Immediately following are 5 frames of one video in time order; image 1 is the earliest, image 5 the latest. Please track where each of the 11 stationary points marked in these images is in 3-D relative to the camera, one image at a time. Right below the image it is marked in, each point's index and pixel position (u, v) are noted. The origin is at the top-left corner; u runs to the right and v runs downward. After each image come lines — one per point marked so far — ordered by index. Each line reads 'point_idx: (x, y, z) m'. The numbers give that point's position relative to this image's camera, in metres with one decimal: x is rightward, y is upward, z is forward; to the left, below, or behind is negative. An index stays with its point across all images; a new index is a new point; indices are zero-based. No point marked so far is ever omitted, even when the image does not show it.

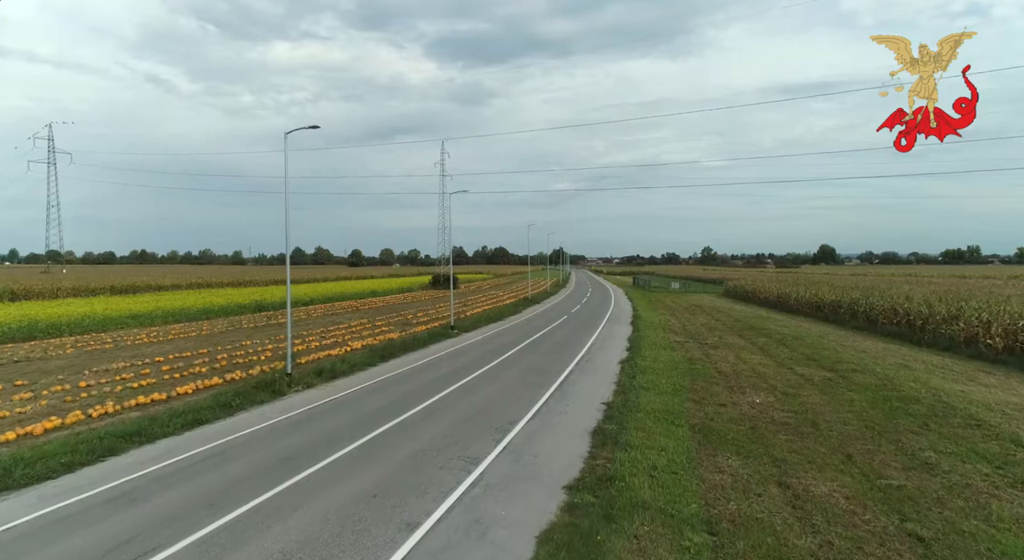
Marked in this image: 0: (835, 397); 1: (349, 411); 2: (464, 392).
0: (+7.8, -2.8, +14.4) m
1: (-3.6, -2.9, +13.2) m
2: (-1.2, -2.9, +15.5) m
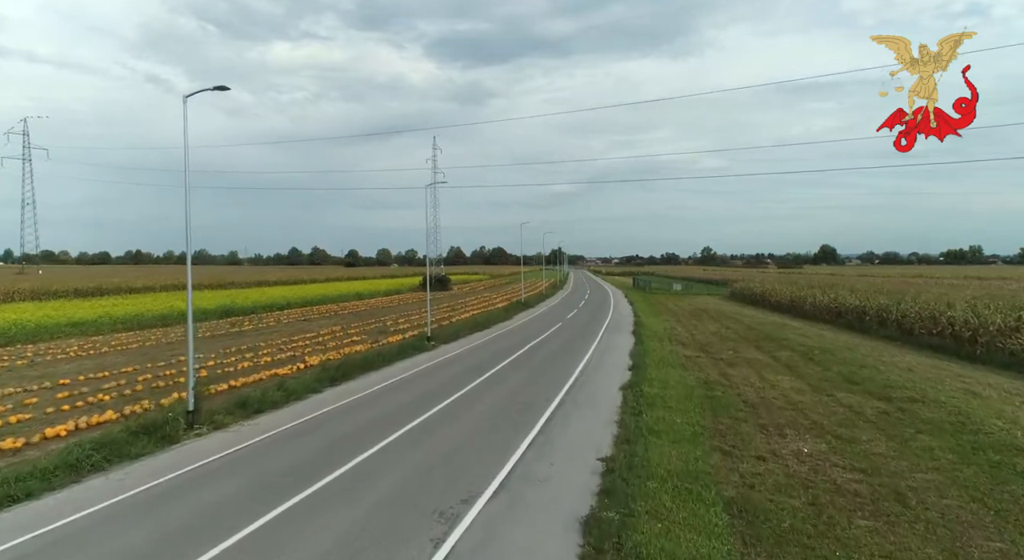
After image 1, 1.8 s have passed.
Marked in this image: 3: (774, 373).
0: (+7.2, -3.0, +10.9) m
1: (-4.2, -3.1, +9.7) m
2: (-1.8, -3.1, +12.1) m
3: (+8.2, -2.9, +18.7) m
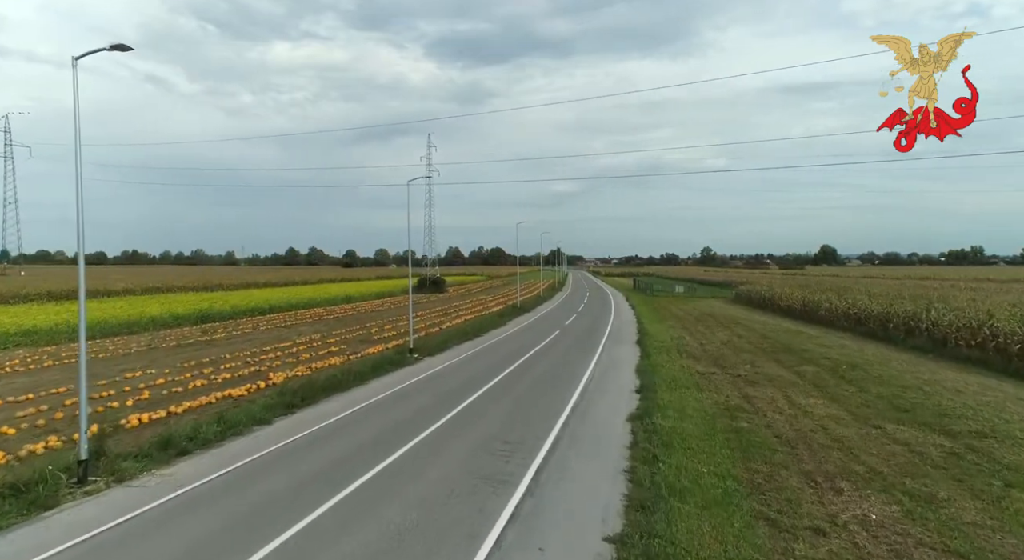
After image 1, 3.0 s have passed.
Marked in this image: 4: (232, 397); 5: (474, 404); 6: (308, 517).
0: (+6.9, -3.2, +8.5) m
1: (-4.5, -3.3, +7.2) m
2: (-2.1, -3.3, +9.6) m
3: (+7.9, -3.1, +16.2) m
4: (-7.3, -3.0, +15.5) m
5: (-0.9, -3.2, +15.3) m
6: (-2.9, -3.3, +8.4) m
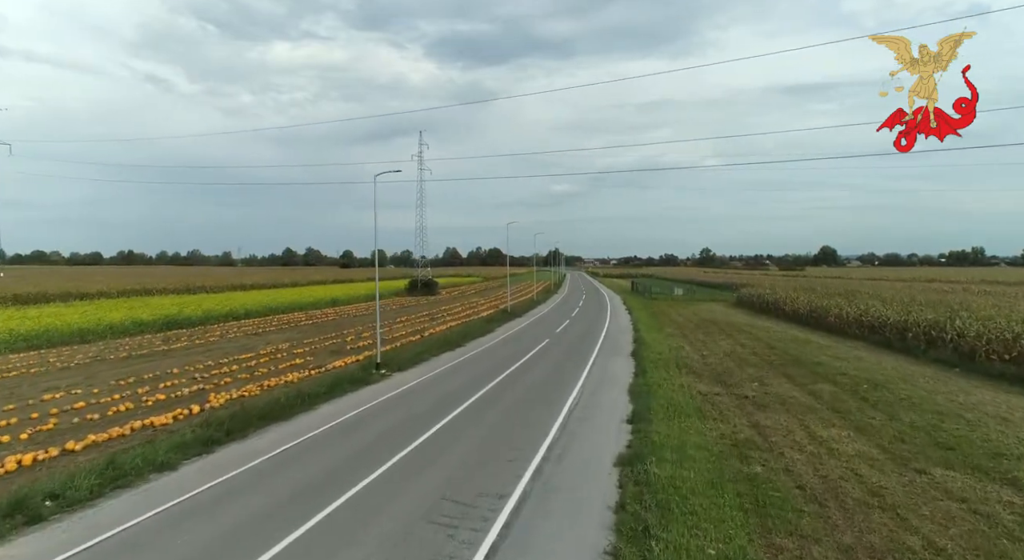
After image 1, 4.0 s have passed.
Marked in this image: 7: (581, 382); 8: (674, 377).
0: (+6.3, -3.4, +6.1) m
1: (-5.1, -3.5, +4.9) m
2: (-2.7, -3.5, +7.2) m
3: (+7.2, -3.4, +13.8) m
4: (-7.9, -3.2, +13.1) m
5: (-1.6, -3.4, +12.9) m
6: (-3.6, -3.5, +6.0) m
7: (+2.2, -3.2, +18.8) m
8: (+5.2, -3.1, +19.0) m
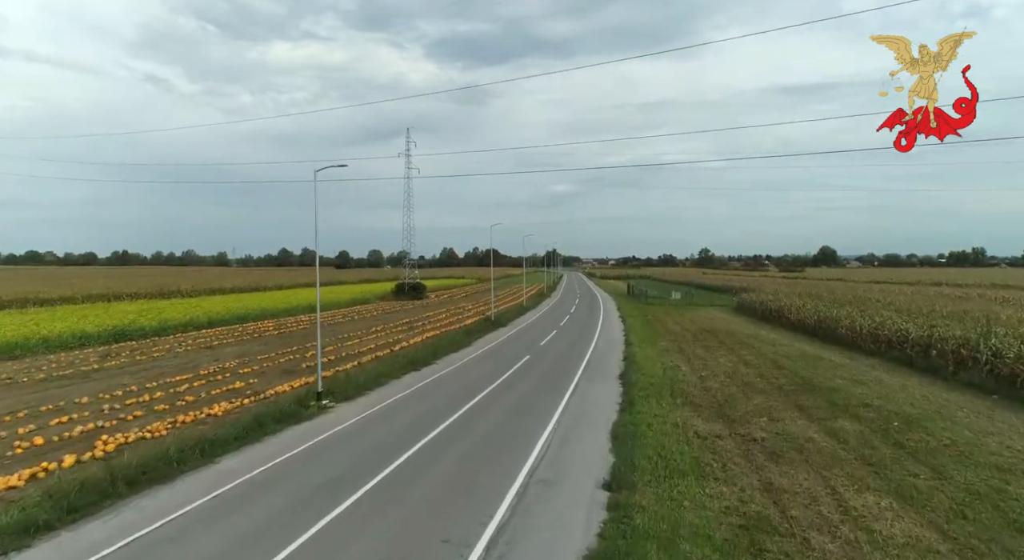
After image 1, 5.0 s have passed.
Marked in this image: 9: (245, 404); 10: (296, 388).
0: (+5.3, -3.8, +3.1) m
1: (-6.1, -3.9, +1.8) m
2: (-3.7, -3.9, +4.2) m
3: (+6.2, -3.8, +10.8) m
4: (-8.9, -3.6, +10.1) m
5: (-2.6, -3.8, +9.9) m
6: (-4.6, -4.0, +3.0) m
7: (+1.2, -3.7, +15.8) m
8: (+4.2, -3.5, +16.0) m
9: (-7.8, -3.6, +17.4) m
10: (-7.1, -3.5, +19.7) m
